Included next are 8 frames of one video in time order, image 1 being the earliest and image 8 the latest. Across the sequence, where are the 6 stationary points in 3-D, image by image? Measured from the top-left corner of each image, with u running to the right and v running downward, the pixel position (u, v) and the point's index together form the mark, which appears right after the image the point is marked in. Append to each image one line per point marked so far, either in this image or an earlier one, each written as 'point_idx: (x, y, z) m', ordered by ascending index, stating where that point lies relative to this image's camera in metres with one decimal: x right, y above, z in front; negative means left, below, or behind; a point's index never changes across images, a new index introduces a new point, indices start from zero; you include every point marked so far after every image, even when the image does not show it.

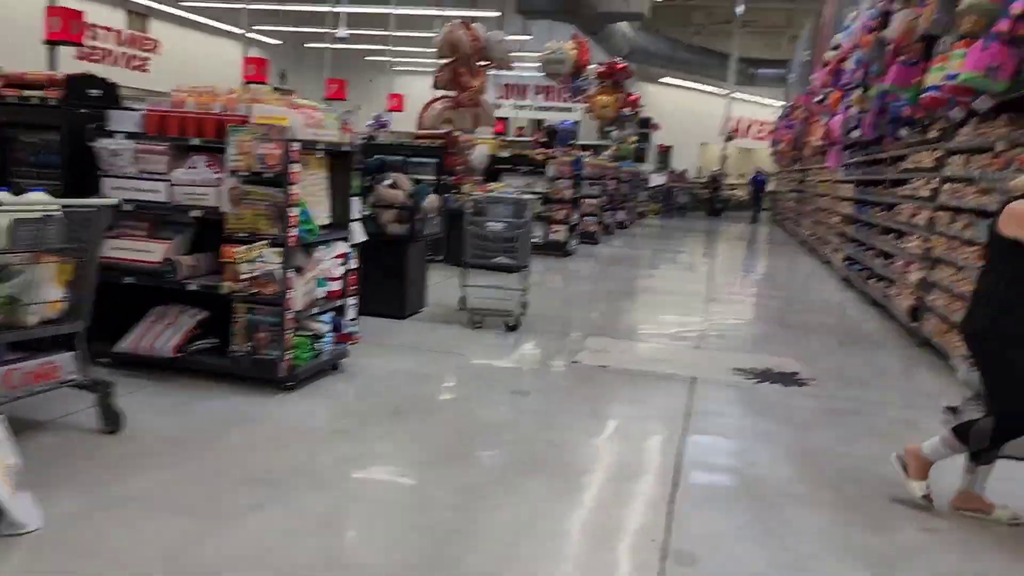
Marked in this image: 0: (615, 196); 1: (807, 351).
0: (+1.6, +1.4, +12.6) m
1: (+1.6, -0.4, +4.6) m
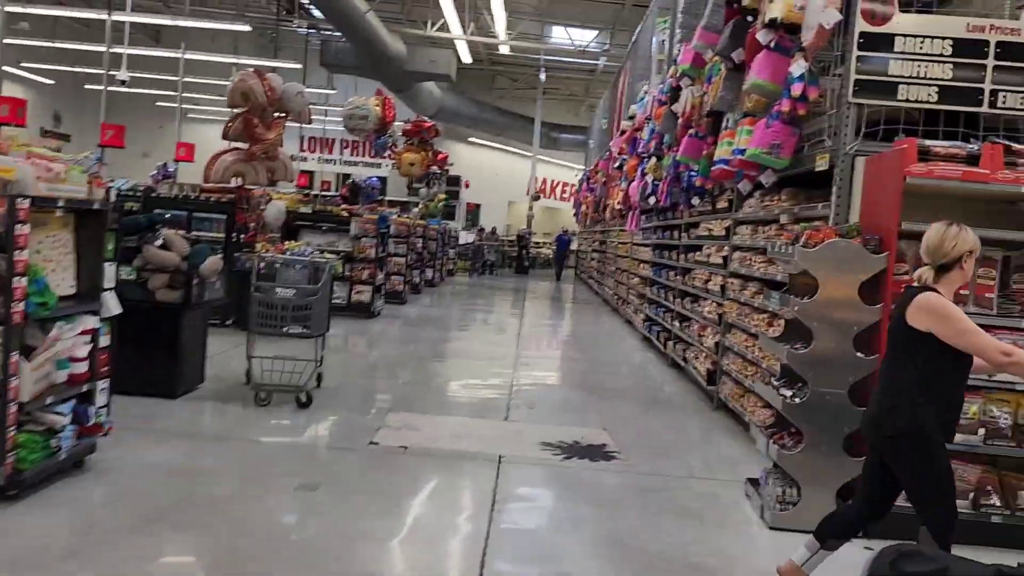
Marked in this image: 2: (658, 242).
0: (-1.3, +0.5, +12.4) m
1: (+0.5, -0.7, +4.5) m
2: (+1.3, +0.4, +7.5) m
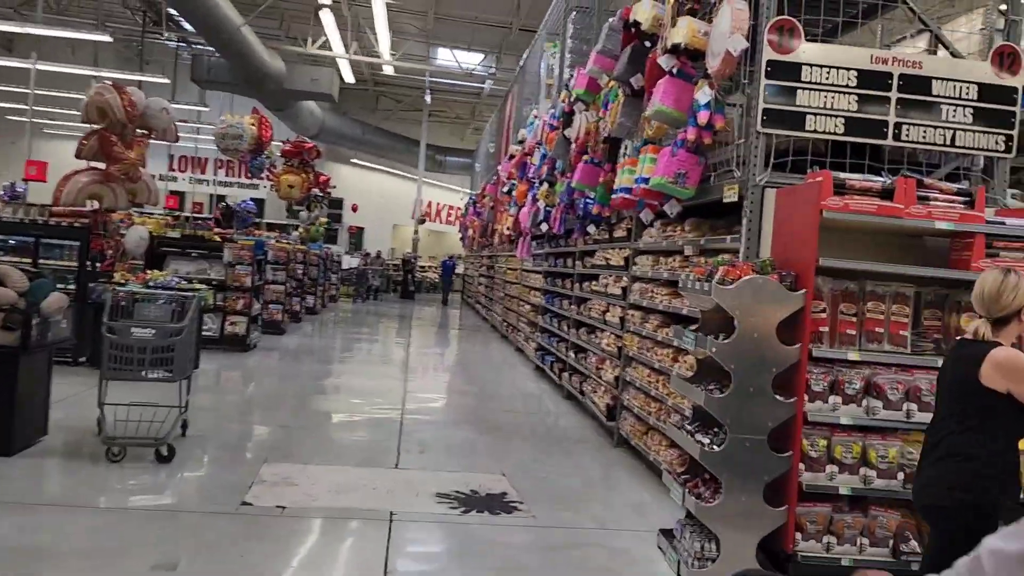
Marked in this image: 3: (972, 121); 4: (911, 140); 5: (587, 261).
0: (-3.0, +0.1, +11.8) m
1: (0.0, -0.9, +4.3) m
2: (+0.3, +0.2, +7.3) m
3: (+1.6, +0.6, +3.0) m
4: (+1.4, +0.5, +3.0) m
5: (+0.5, +0.2, +5.8) m
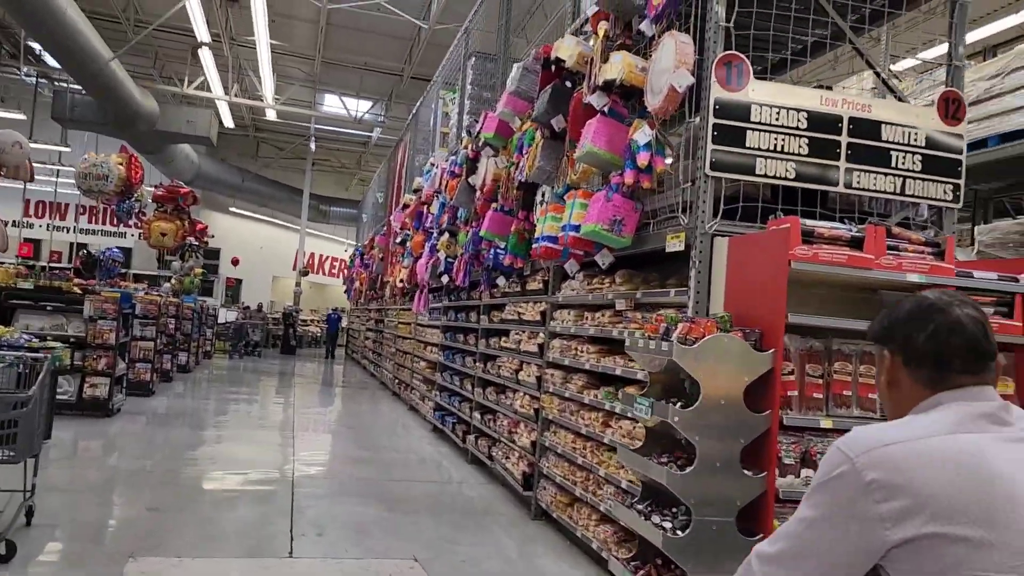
0: (-4.4, -0.6, +10.9) m
1: (-0.4, -1.2, +3.8) m
2: (-0.5, -0.3, +6.9) m
3: (+1.4, +0.4, +2.8) m
4: (+1.2, +0.3, +2.8) m
5: (-0.1, -0.2, +5.5) m
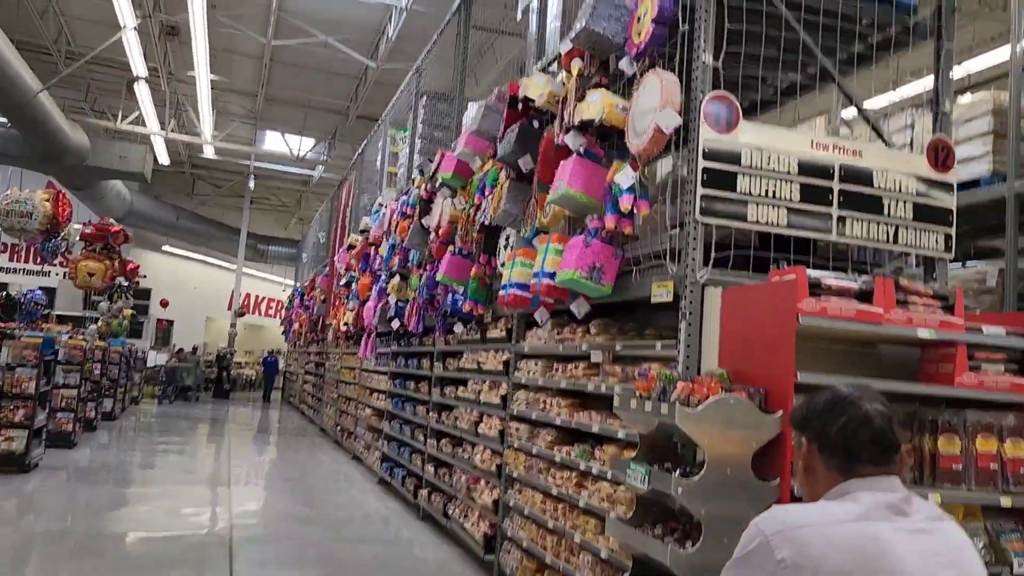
0: (-5.1, -1.2, +10.3) m
1: (-0.6, -1.4, +3.5) m
2: (-0.9, -0.7, +6.6) m
3: (+1.3, +0.2, +2.7) m
4: (+1.1, +0.2, +2.6) m
5: (-0.4, -0.5, +5.2) m
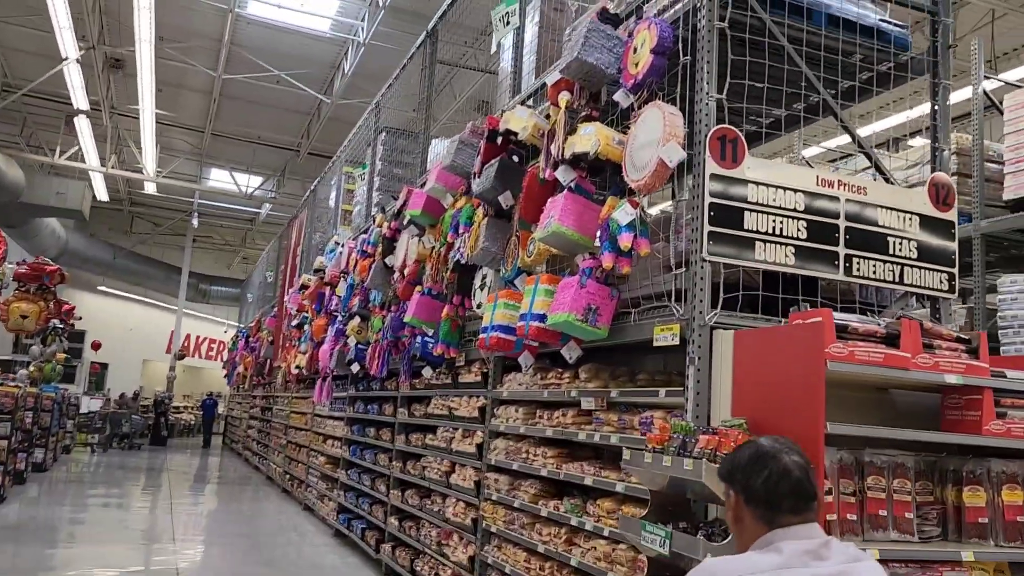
0: (-5.6, -1.7, +9.7) m
1: (-0.6, -1.5, +3.2) m
2: (-1.2, -1.0, +6.3) m
3: (+1.3, +0.1, +2.6) m
4: (+1.1, 0.0, +2.5) m
5: (-0.6, -0.7, +5.0) m
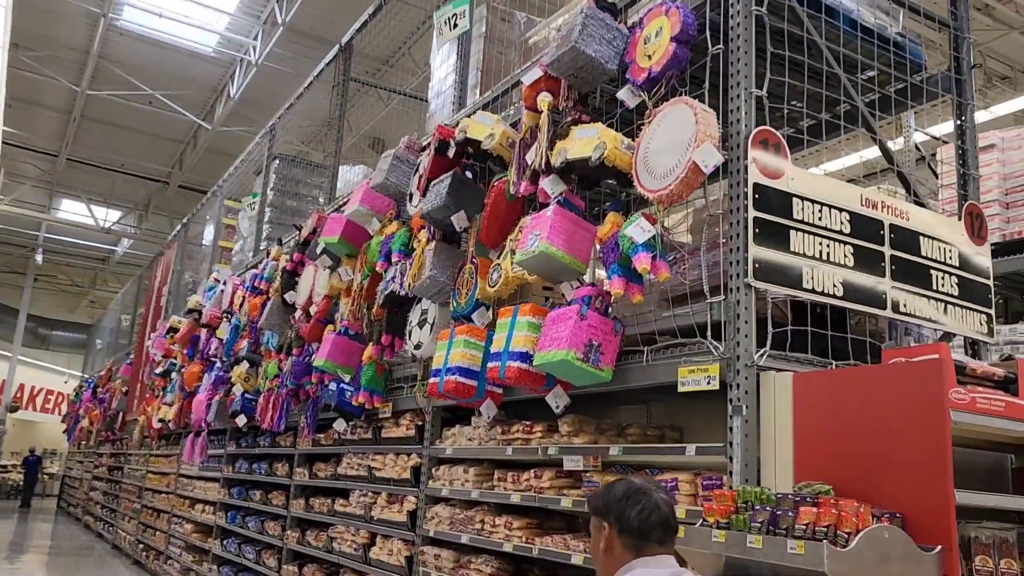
0: (-6.7, -2.0, +8.0) m
1: (-0.8, -1.6, +2.4) m
2: (-1.8, -1.3, +5.5) m
3: (+1.2, 0.0, +2.3) m
4: (+1.0, -0.1, +2.2) m
5: (-1.0, -0.9, +4.3) m
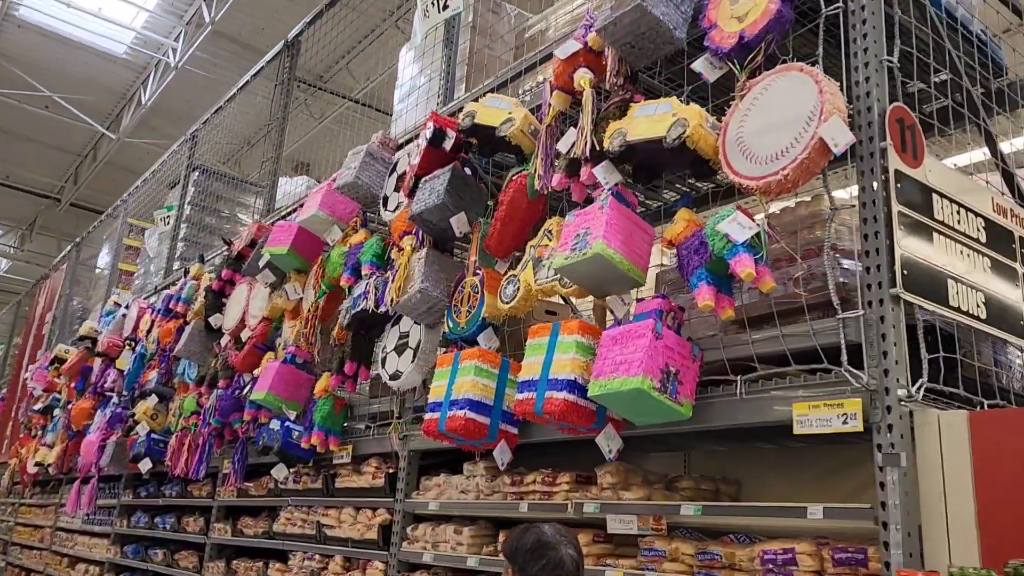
0: (-7.3, -2.1, +6.6) m
1: (-0.7, -1.6, +1.7) m
2: (-2.1, -1.4, +4.7) m
3: (+1.3, -0.1, +2.0) m
4: (+1.2, -0.1, +1.8) m
5: (-1.1, -1.0, +3.6) m
